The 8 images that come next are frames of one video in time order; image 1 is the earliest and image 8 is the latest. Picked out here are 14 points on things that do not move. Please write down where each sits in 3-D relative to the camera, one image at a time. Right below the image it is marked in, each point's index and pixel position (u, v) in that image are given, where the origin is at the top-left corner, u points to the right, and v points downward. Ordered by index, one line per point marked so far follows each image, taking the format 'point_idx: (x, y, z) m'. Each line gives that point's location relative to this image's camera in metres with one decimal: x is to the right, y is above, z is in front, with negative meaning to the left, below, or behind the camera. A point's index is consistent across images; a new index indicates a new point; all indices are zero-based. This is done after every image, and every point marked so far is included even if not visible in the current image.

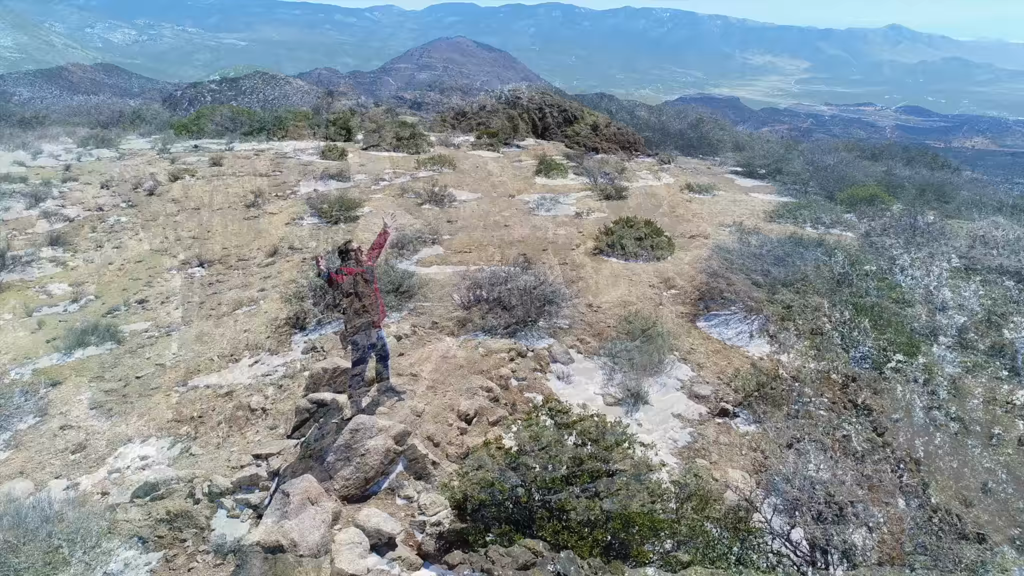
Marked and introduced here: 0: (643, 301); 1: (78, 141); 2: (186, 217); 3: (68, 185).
0: (+1.1, -0.1, +6.5) m
1: (-10.0, +3.4, +17.0) m
2: (-4.7, +1.0, +10.6) m
3: (-7.5, +1.8, +12.4) m
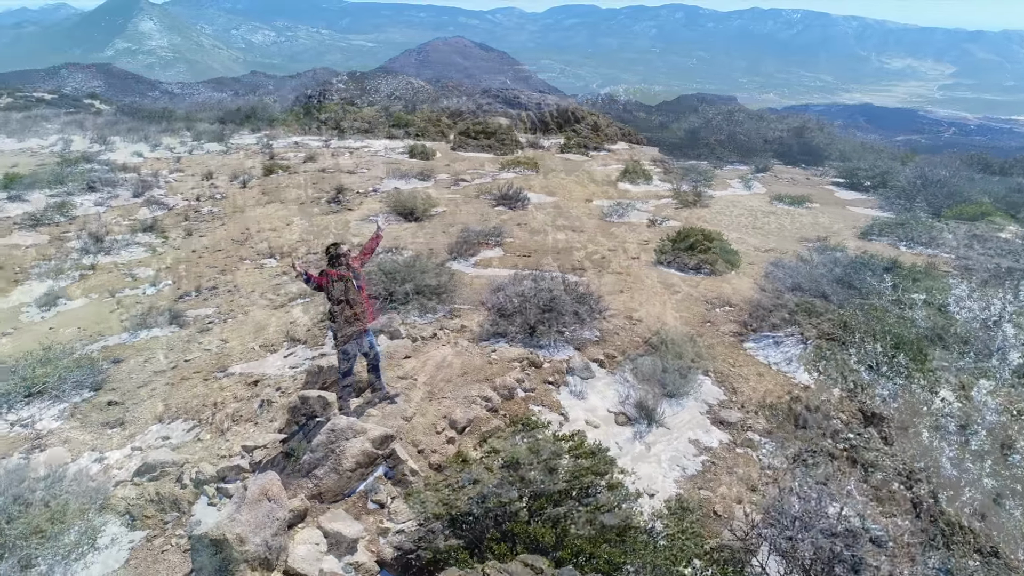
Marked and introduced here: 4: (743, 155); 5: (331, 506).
0: (+1.5, -0.2, +6.2) m
1: (-7.9, +3.8, +18.2) m
2: (-3.7, +1.2, +11.1) m
3: (-6.1, +2.1, +13.3) m
4: (+5.5, +3.1, +17.1) m
5: (-0.8, -1.0, +3.4) m
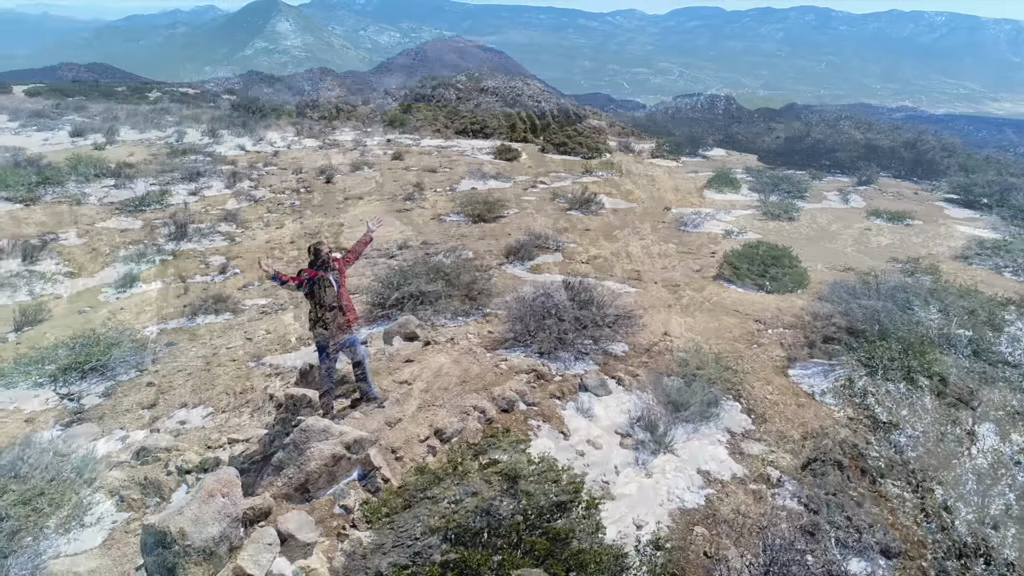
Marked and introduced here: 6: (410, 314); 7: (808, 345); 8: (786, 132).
0: (+1.7, -0.4, +5.9) m
1: (-5.6, +4.1, +19.0) m
2: (-2.6, +1.3, +11.4) m
3: (-4.7, +2.3, +13.9) m
4: (+7.4, +2.7, +16.1) m
5: (-1.0, -1.0, +3.4) m
6: (-0.8, -0.2, +5.6) m
7: (+2.3, -0.4, +5.7) m
8: (+7.3, +4.1, +19.3) m
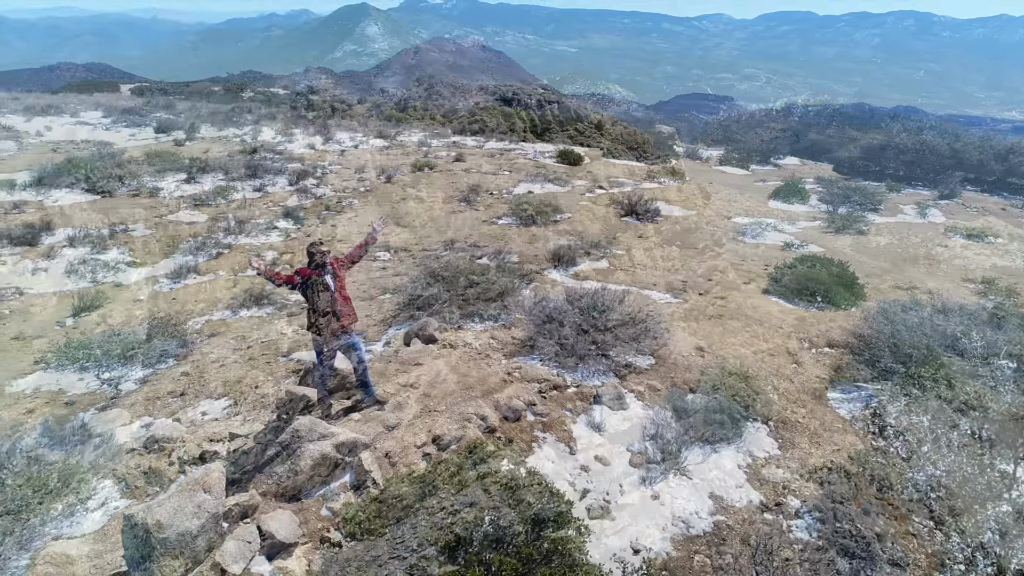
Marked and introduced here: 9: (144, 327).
0: (+1.9, -0.5, +5.6) m
1: (-3.8, +4.2, +19.4) m
2: (-1.7, +1.3, +11.5) m
3: (-3.5, +2.4, +14.2) m
4: (+8.7, +2.3, +15.2) m
5: (-1.1, -1.0, +3.4) m
6: (-0.6, -0.2, +5.6) m
7: (+2.5, -0.6, +5.4) m
8: (+8.9, +3.7, +18.4) m
9: (-3.4, -0.4, +6.8) m
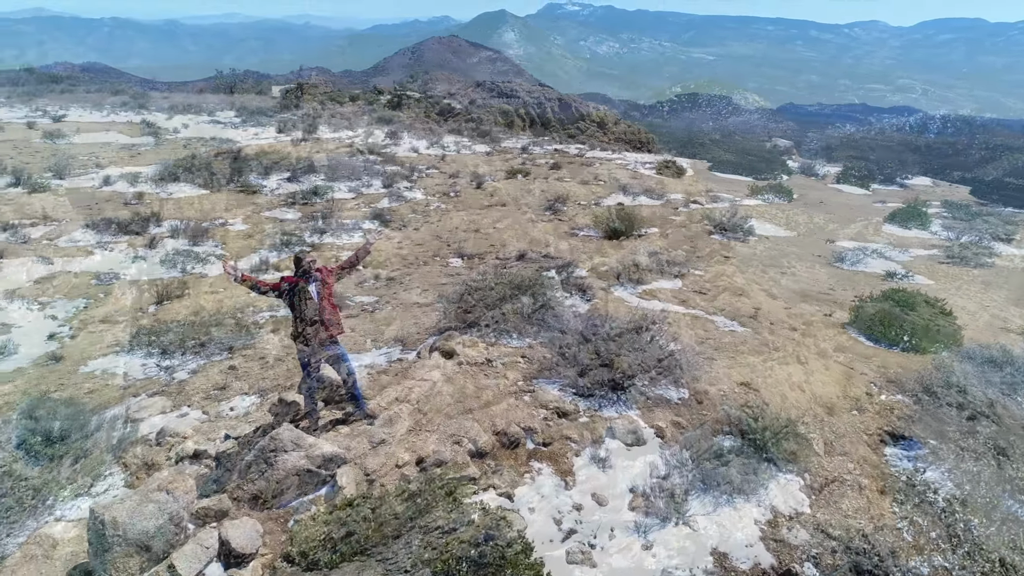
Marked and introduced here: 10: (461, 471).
0: (+2.1, -0.8, +5.0) m
1: (-1.0, +4.1, +19.6) m
2: (-0.4, +1.2, +11.5) m
3: (-1.6, +2.3, +14.5) m
4: (+10.6, +1.5, +13.4) m
5: (-1.2, -1.0, +3.3) m
6: (-0.4, -0.3, +5.5) m
7: (+2.7, -0.9, +4.8) m
8: (+11.4, +2.9, +16.6) m
9: (-2.9, -0.3, +7.1) m
10: (-0.3, -0.9, +3.7) m
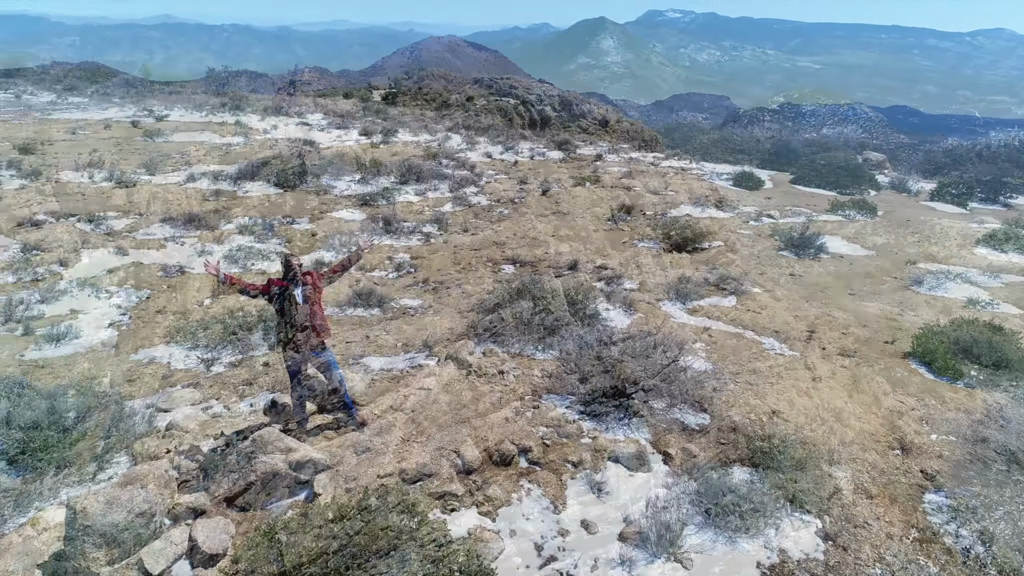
0: (+2.2, -0.9, +4.6) m
1: (+1.0, +3.9, +19.6) m
2: (+0.6, +1.1, +11.4) m
3: (-0.3, +2.2, +14.5) m
4: (+11.7, +0.9, +12.0) m
5: (-1.3, -1.0, +3.4) m
6: (-0.2, -0.4, +5.4) m
7: (+2.7, -1.0, +4.3) m
8: (+12.9, +2.2, +15.0) m
9: (-2.5, -0.3, +7.3) m
10: (-0.3, -1.0, +3.6) m
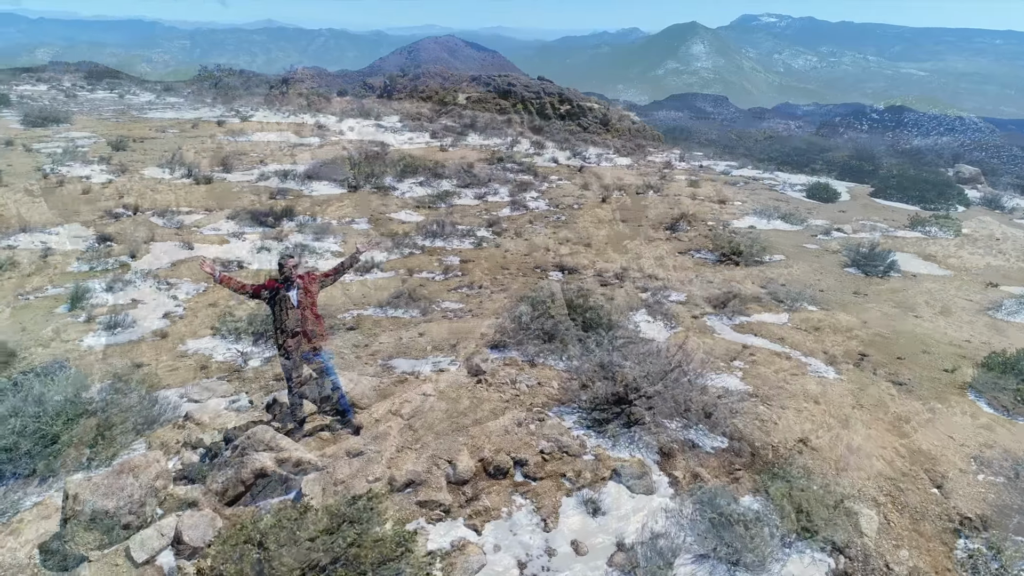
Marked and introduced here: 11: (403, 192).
0: (+2.3, -1.1, +4.3) m
1: (+2.9, +3.7, +19.3) m
2: (+1.4, +0.9, +11.2) m
3: (+1.0, +2.1, +14.4) m
4: (+12.5, +0.3, +10.6) m
5: (-1.4, -1.0, +3.4) m
6: (-0.1, -0.4, +5.3) m
7: (+2.7, -1.2, +3.9) m
8: (+14.1, +1.5, +13.5) m
9: (-2.2, -0.2, +7.4) m
10: (-0.4, -1.0, +3.5) m
11: (-1.9, +1.7, +13.0) m
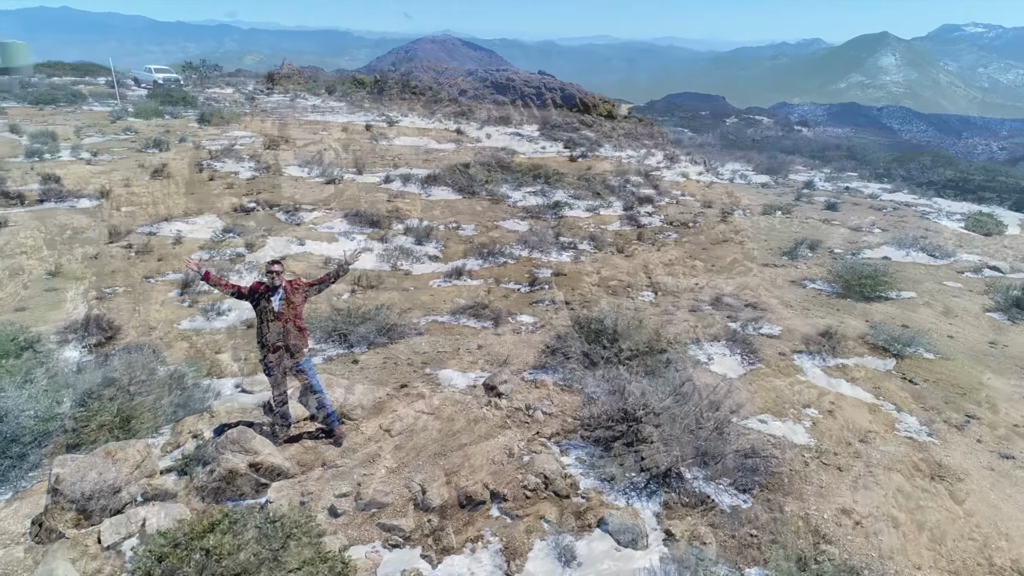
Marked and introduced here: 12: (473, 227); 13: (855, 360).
0: (+2.2, -1.3, +3.6) m
1: (+6.3, +3.1, +18.1) m
2: (+3.0, +0.6, +10.5) m
3: (+3.3, +1.7, +13.8) m
4: (+13.6, -0.9, +7.6) m
5: (-1.5, -1.0, +3.5) m
6: (+0.2, -0.6, +5.1) m
7: (+2.6, -1.5, +3.2) m
8: (+15.9, +0.2, +10.1) m
9: (-1.4, -0.3, +7.6) m
10: (-0.5, -1.1, +3.4) m
11: (+0.1, +1.6, +13.0) m
12: (-0.6, +0.9, +11.3) m
13: (+3.0, -0.6, +6.5) m
